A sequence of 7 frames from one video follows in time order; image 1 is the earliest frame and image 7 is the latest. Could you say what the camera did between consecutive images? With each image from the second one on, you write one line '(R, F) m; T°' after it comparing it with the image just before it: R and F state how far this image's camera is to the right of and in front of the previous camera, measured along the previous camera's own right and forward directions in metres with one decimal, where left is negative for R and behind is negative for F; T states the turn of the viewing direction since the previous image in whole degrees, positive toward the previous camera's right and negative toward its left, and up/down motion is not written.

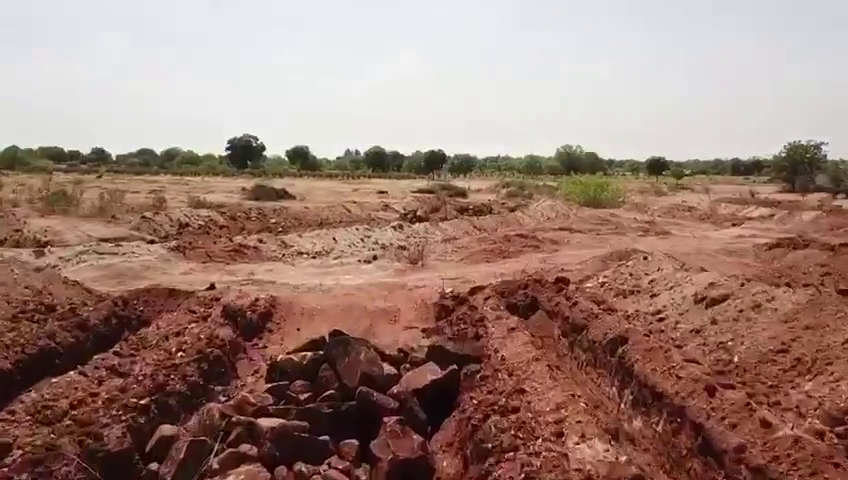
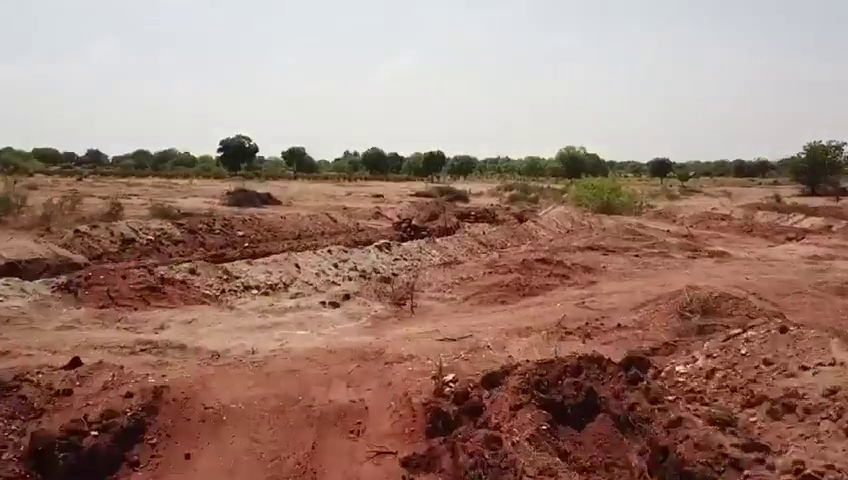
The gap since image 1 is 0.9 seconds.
(+0.1, +3.2) m; 0°
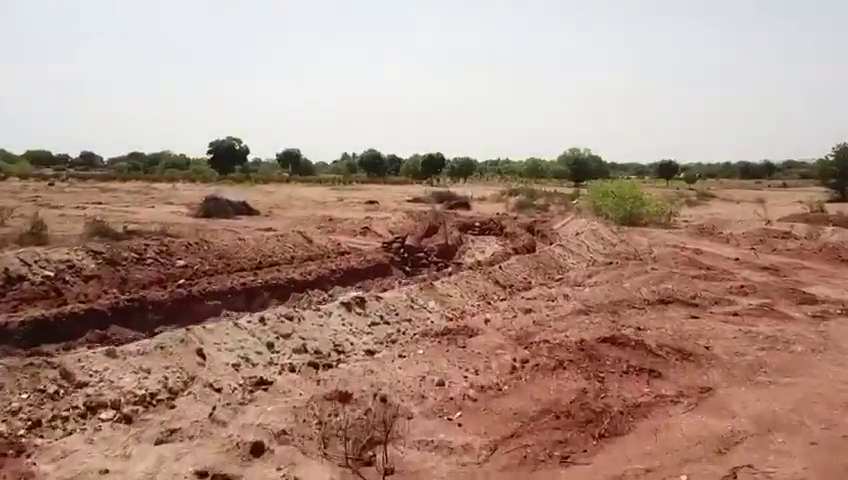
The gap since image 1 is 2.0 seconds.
(+0.1, +4.1) m; 0°
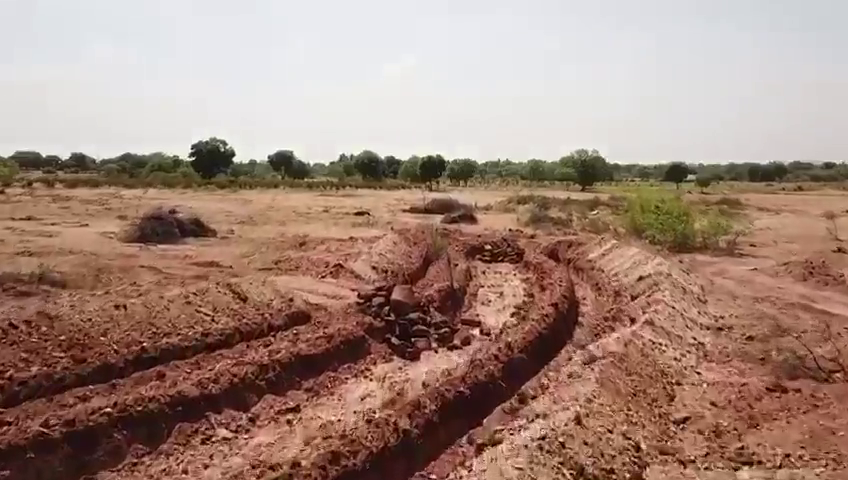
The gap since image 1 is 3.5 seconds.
(+0.1, +6.1) m; 0°
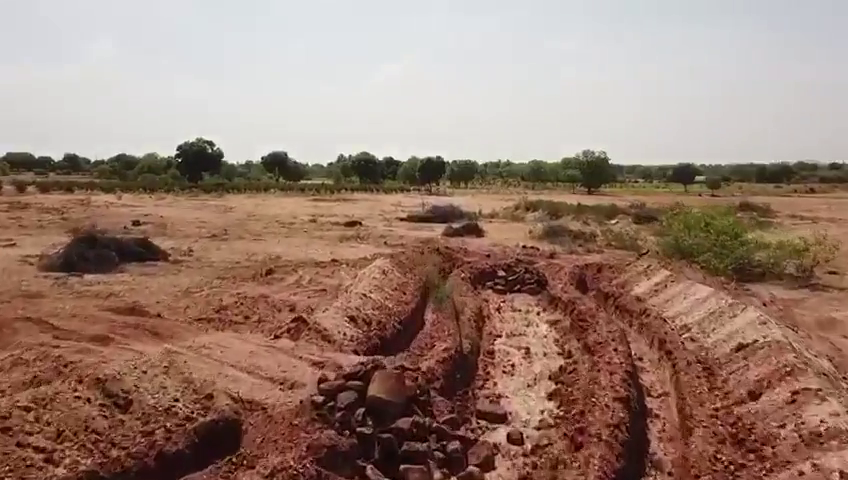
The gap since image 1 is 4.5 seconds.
(0.0, +4.6) m; 0°
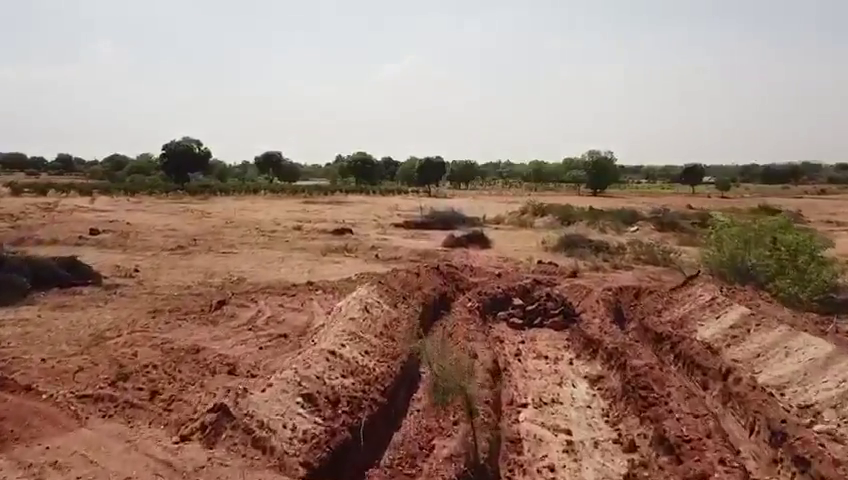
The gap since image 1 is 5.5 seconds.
(+0.1, +4.0) m; 0°
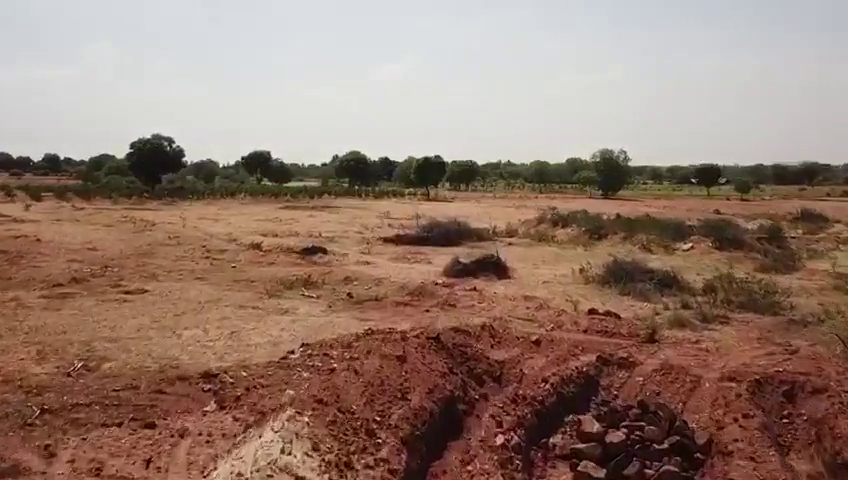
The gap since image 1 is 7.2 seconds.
(+0.1, +7.6) m; 0°
